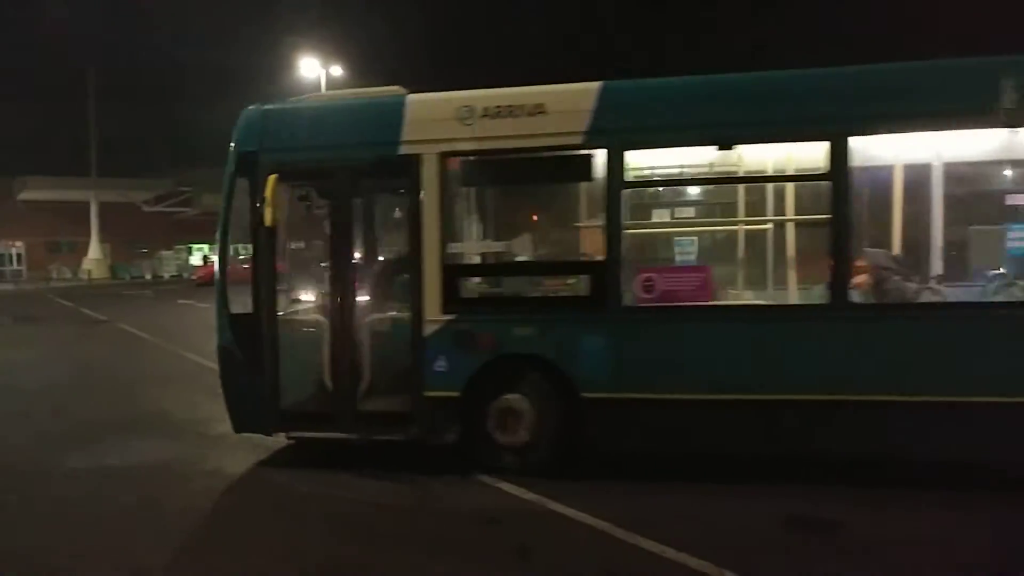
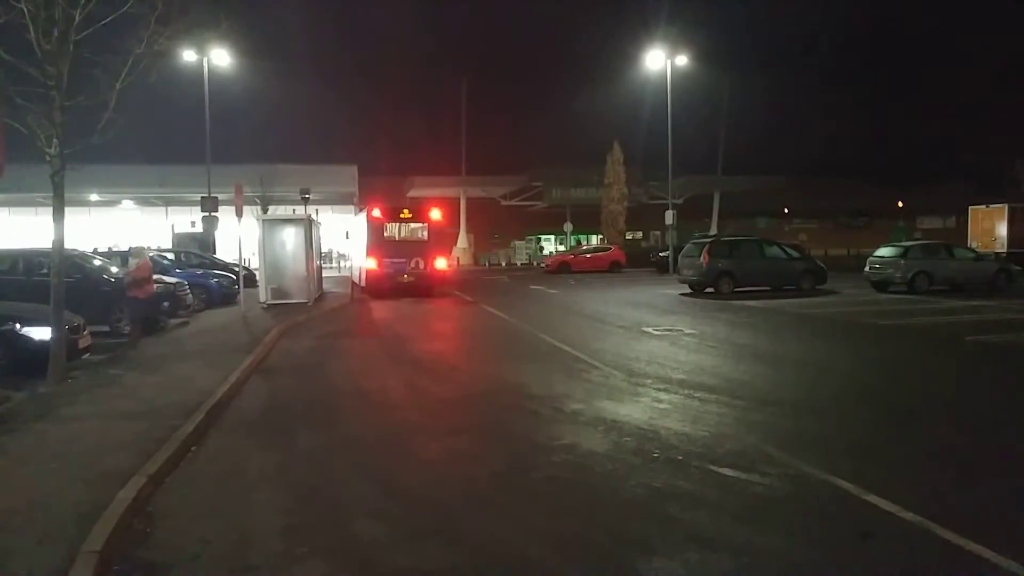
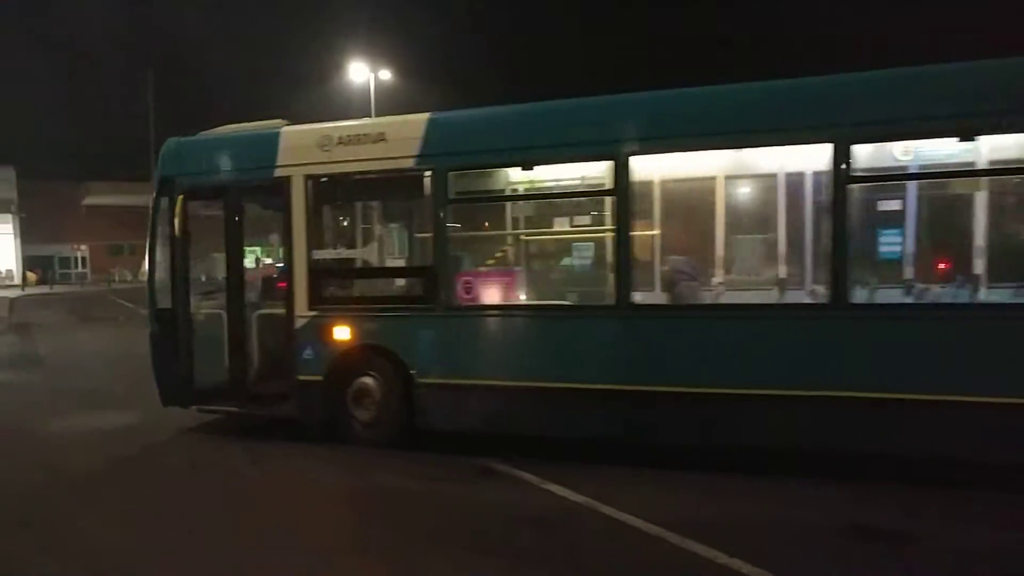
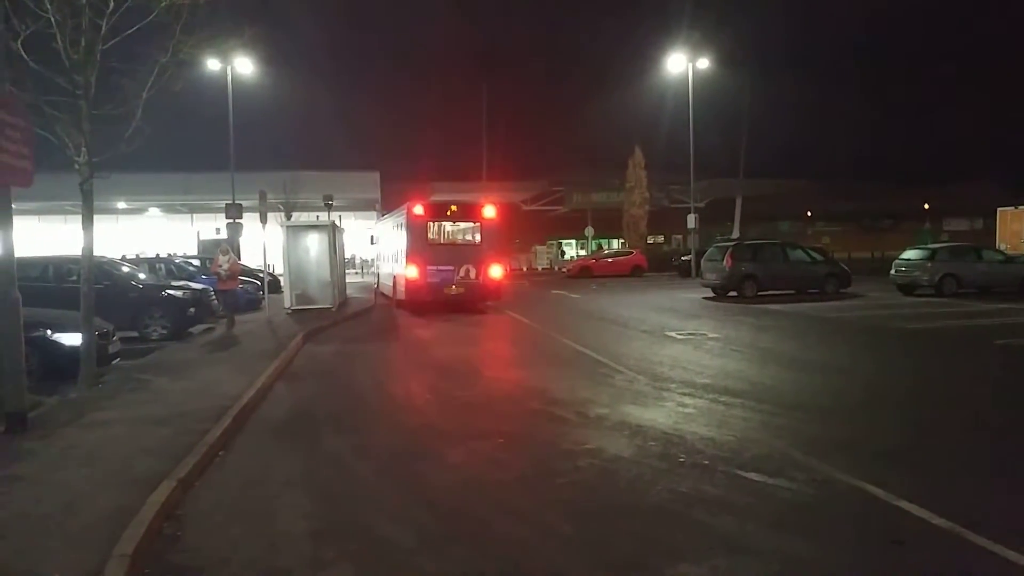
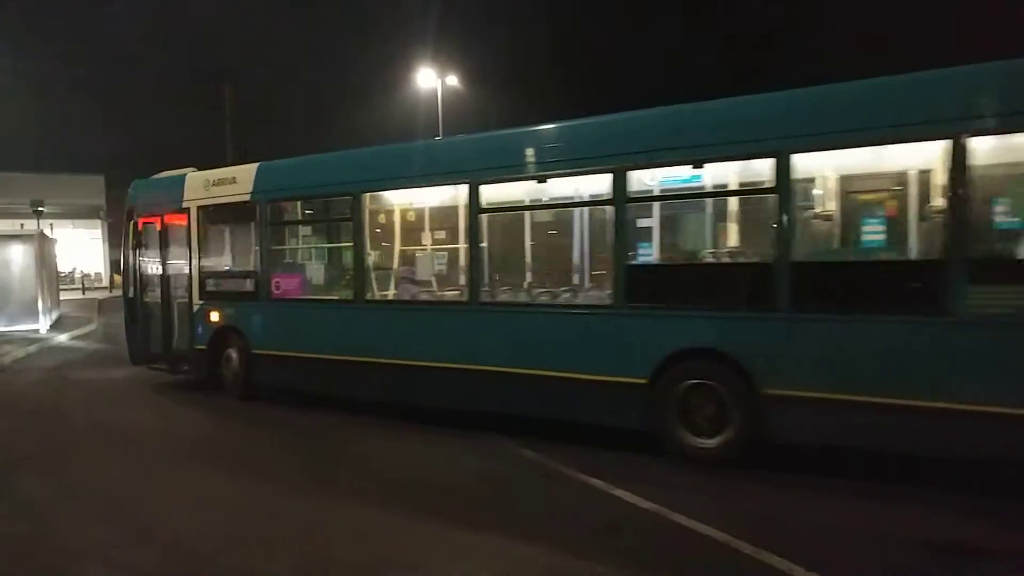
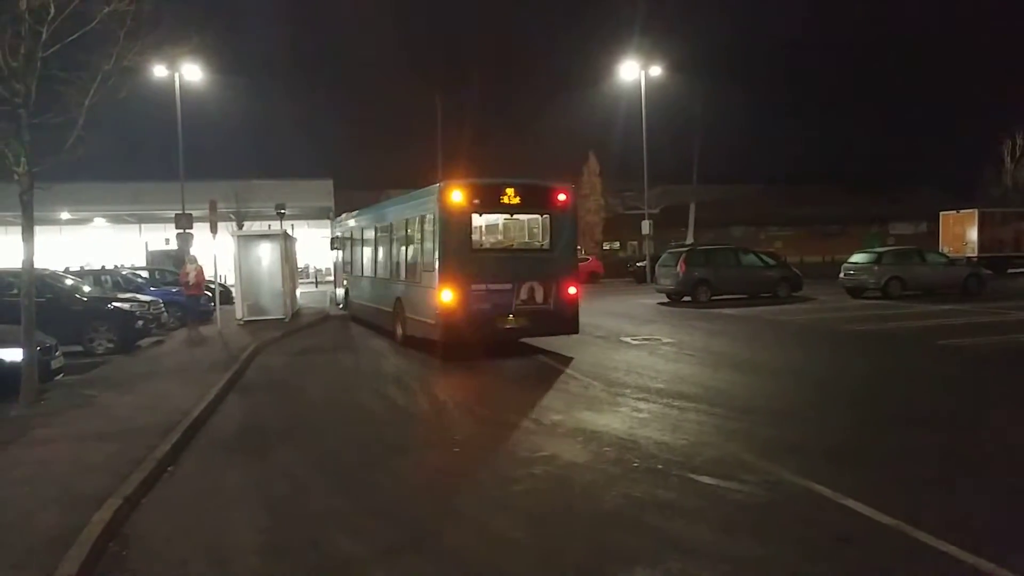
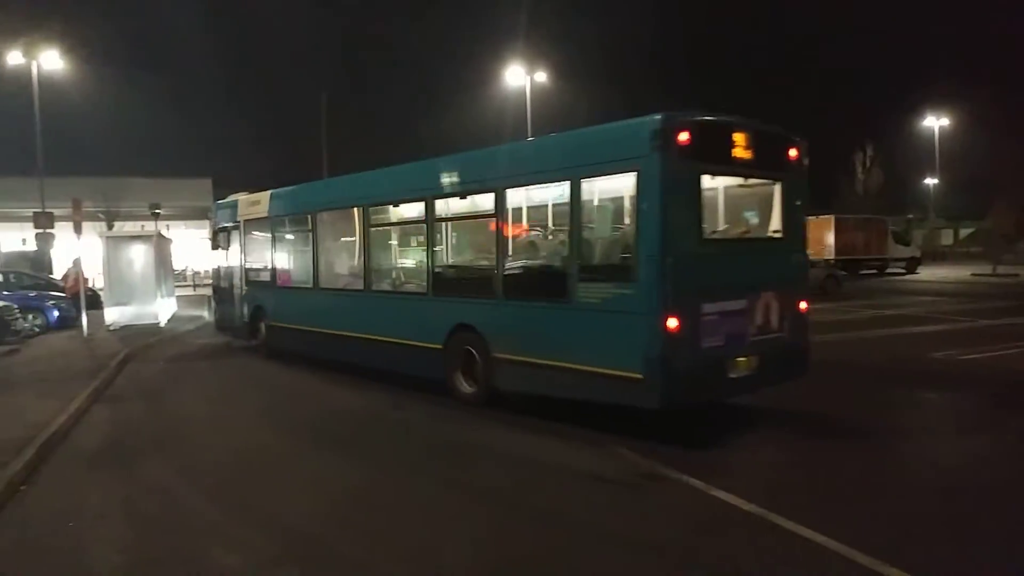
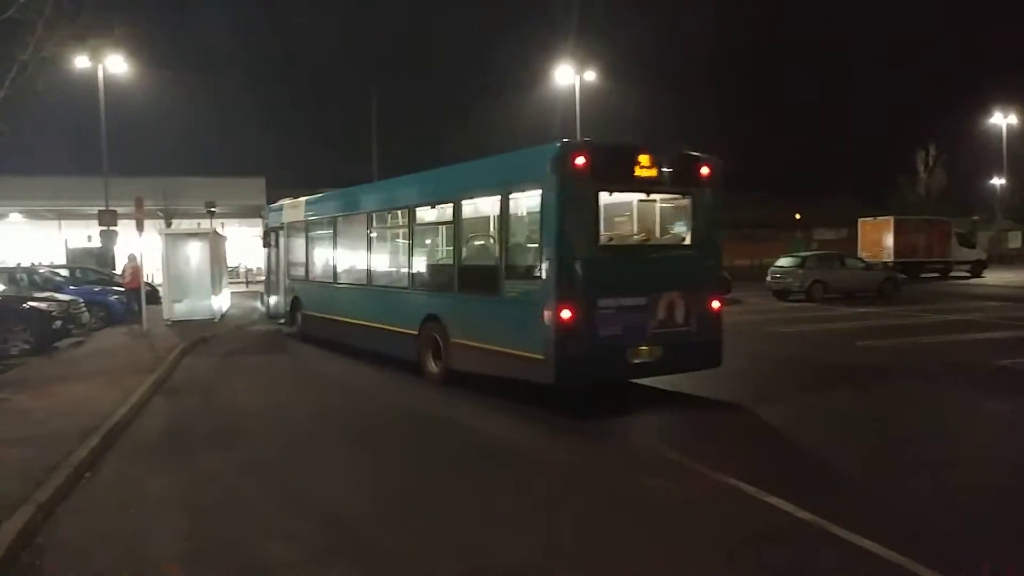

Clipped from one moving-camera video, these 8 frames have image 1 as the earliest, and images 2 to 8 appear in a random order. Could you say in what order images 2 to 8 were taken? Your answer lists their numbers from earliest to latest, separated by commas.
3, 5, 7, 8, 6, 4, 2
